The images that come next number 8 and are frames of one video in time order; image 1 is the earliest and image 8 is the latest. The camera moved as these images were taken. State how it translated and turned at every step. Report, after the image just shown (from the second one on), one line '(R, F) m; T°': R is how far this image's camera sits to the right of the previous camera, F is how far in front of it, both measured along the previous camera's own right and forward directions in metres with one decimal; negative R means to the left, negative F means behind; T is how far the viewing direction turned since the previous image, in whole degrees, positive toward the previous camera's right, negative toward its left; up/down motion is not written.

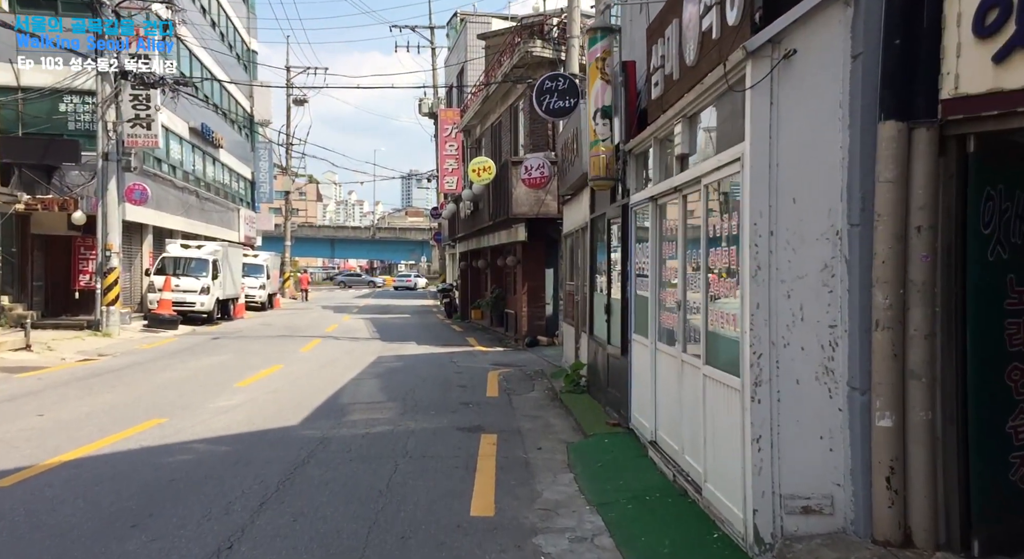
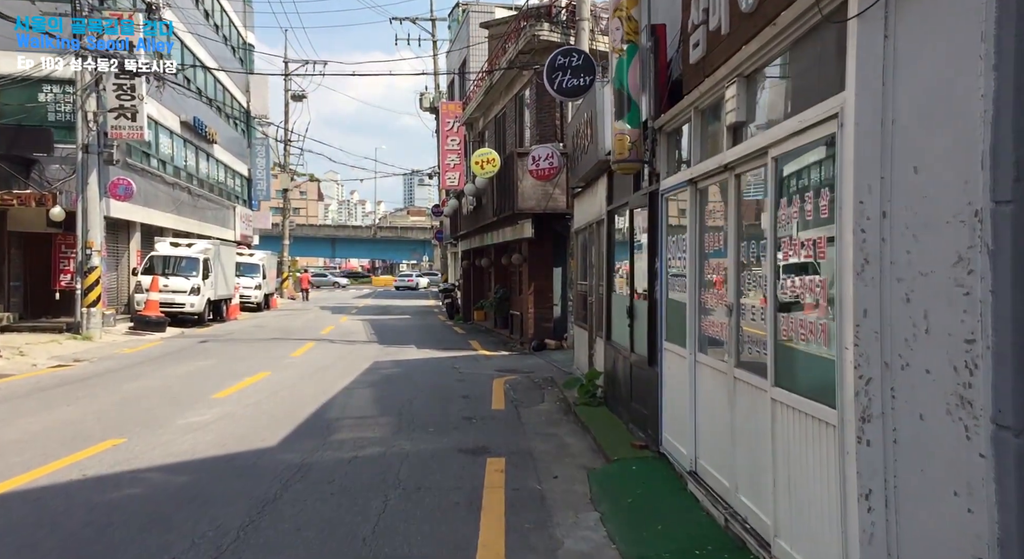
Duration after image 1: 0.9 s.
(-0.1, +1.2) m; 0°
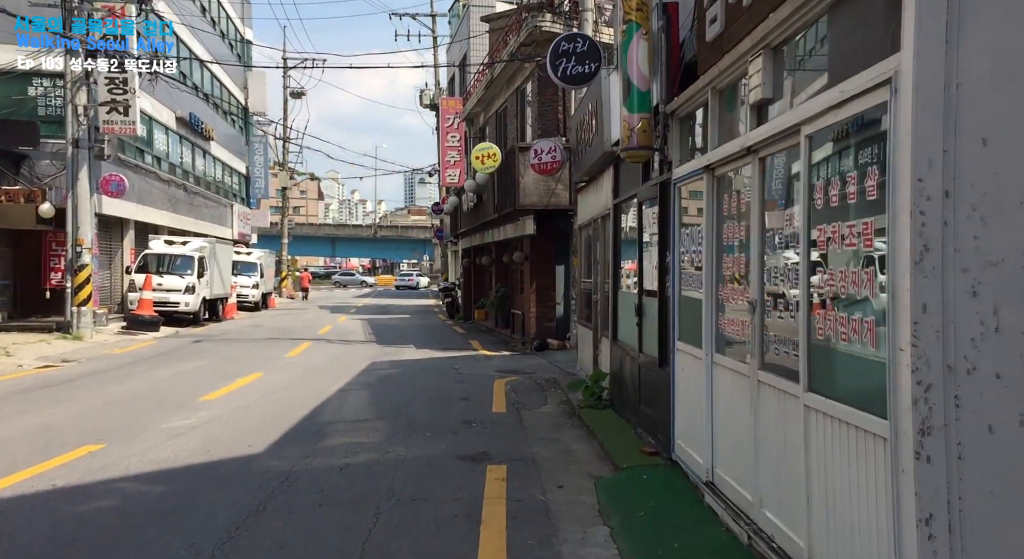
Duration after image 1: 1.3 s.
(0.0, +0.5) m; 0°
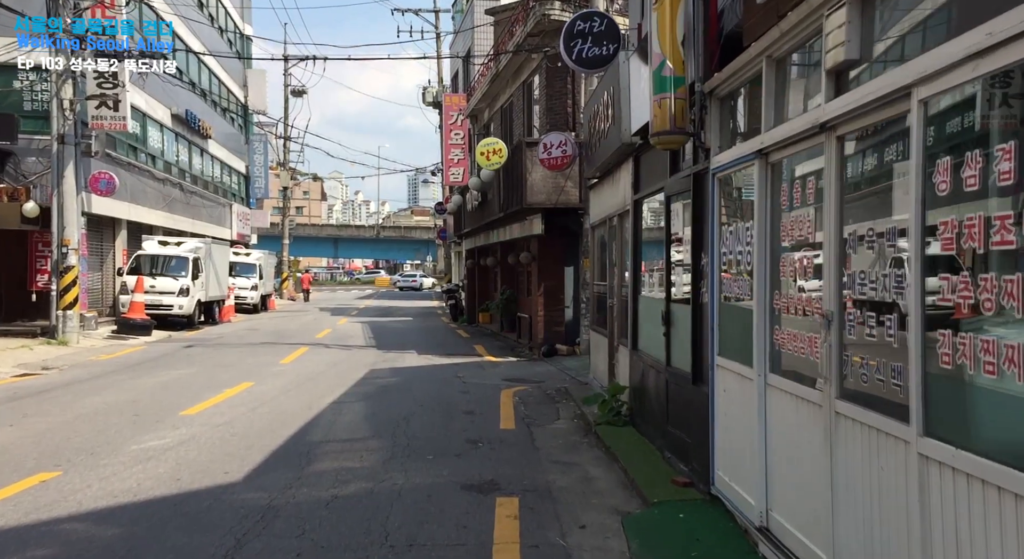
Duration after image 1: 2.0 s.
(-0.1, +0.9) m; 0°
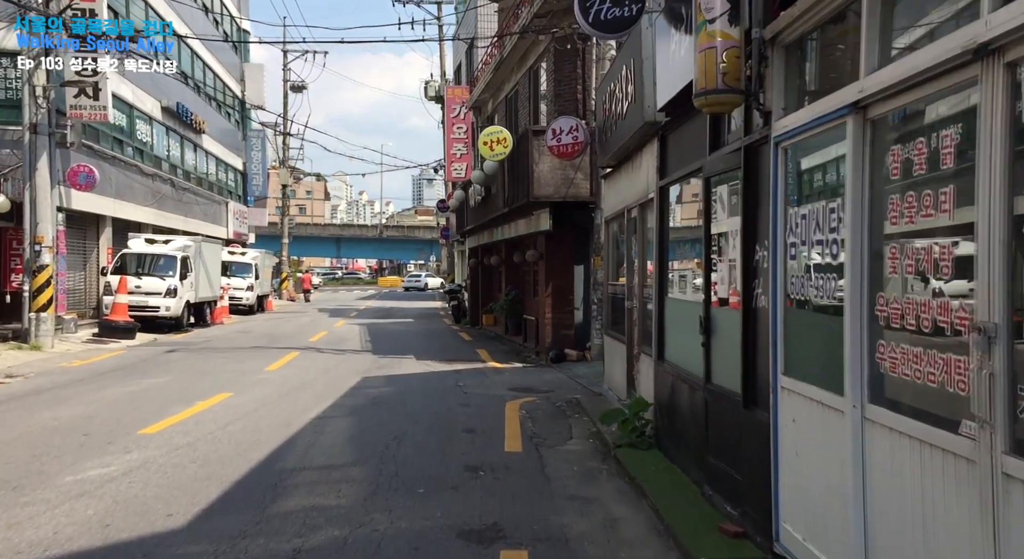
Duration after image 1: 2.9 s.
(0.0, +1.3) m; 0°
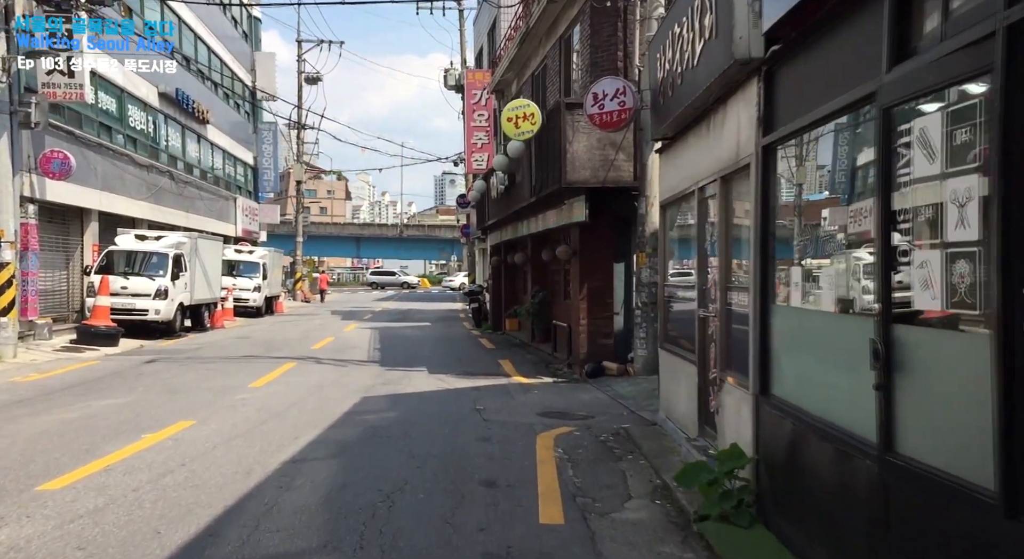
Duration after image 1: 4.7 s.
(-0.1, +2.4) m; -1°
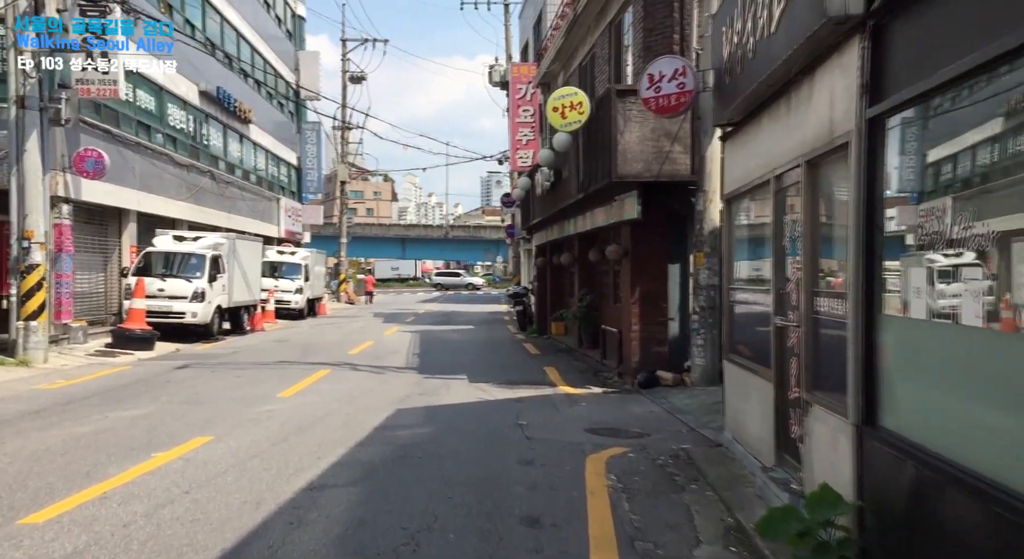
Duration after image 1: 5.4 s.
(0.0, +0.9) m; -3°
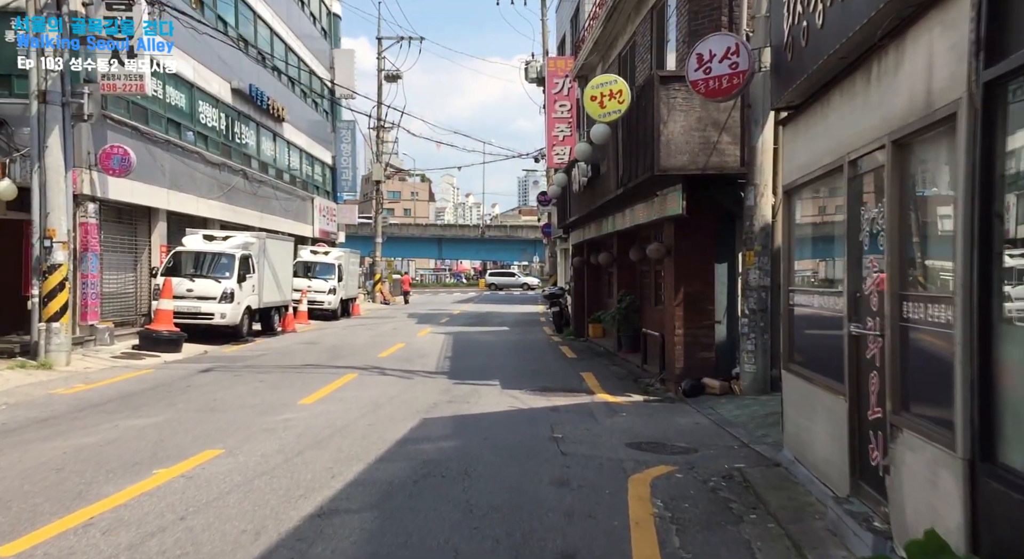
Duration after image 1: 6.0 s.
(0.0, +0.8) m; -2°
